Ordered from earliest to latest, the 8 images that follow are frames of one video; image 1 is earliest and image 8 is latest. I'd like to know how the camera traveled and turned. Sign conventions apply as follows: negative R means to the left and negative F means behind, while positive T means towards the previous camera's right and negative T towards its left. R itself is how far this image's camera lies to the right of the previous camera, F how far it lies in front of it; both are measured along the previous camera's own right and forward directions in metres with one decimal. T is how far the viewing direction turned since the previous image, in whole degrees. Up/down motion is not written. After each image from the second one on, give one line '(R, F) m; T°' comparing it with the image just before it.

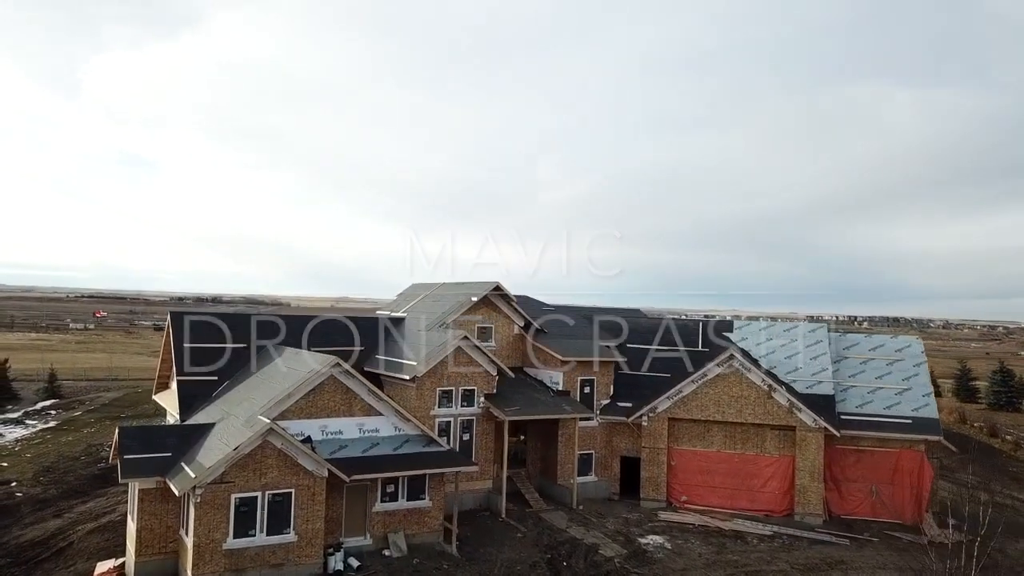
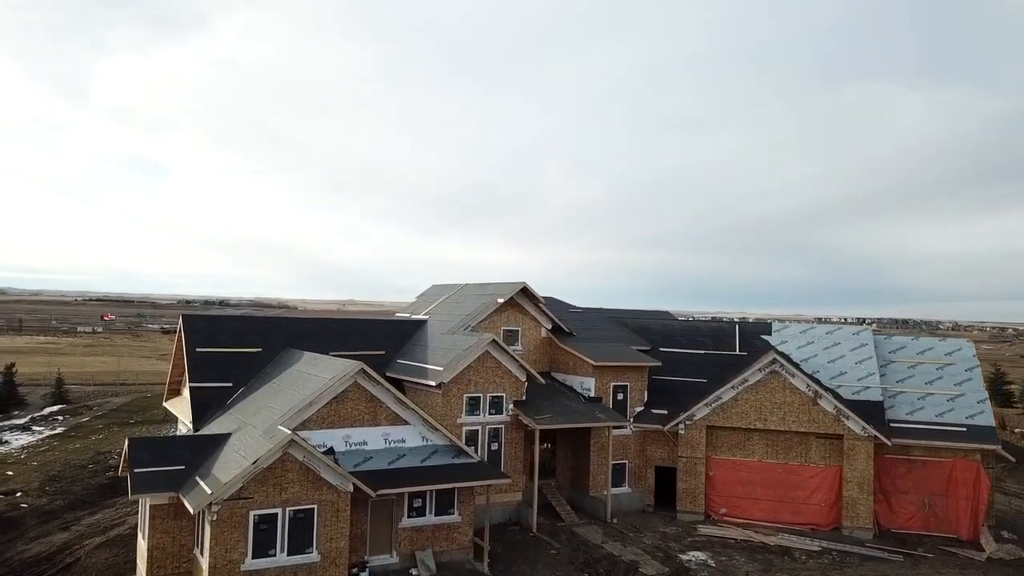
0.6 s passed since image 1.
(-1.0, +1.4) m; -1°
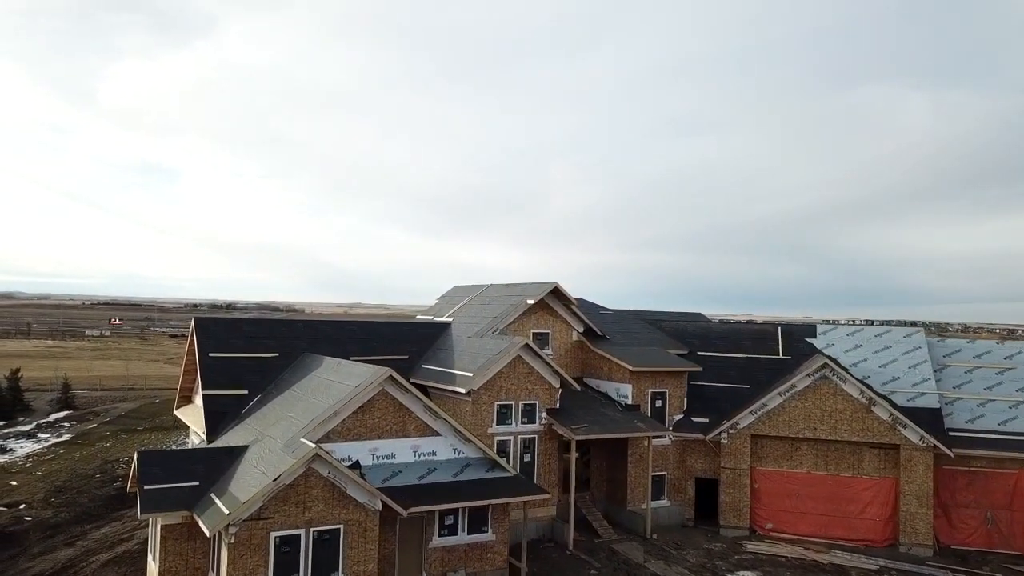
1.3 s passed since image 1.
(-1.0, +1.6) m; 0°
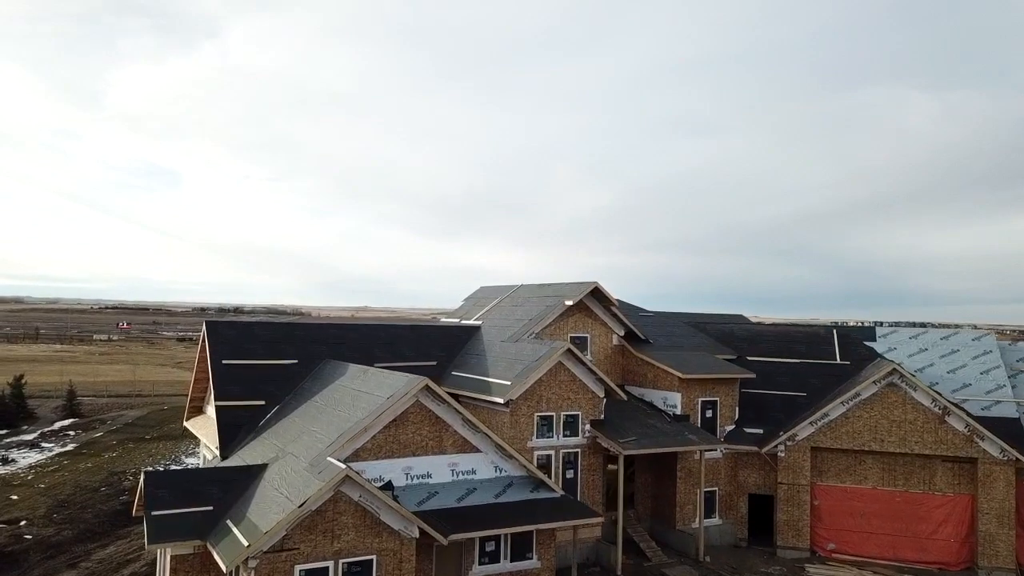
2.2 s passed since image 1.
(-1.1, +1.9) m; -1°
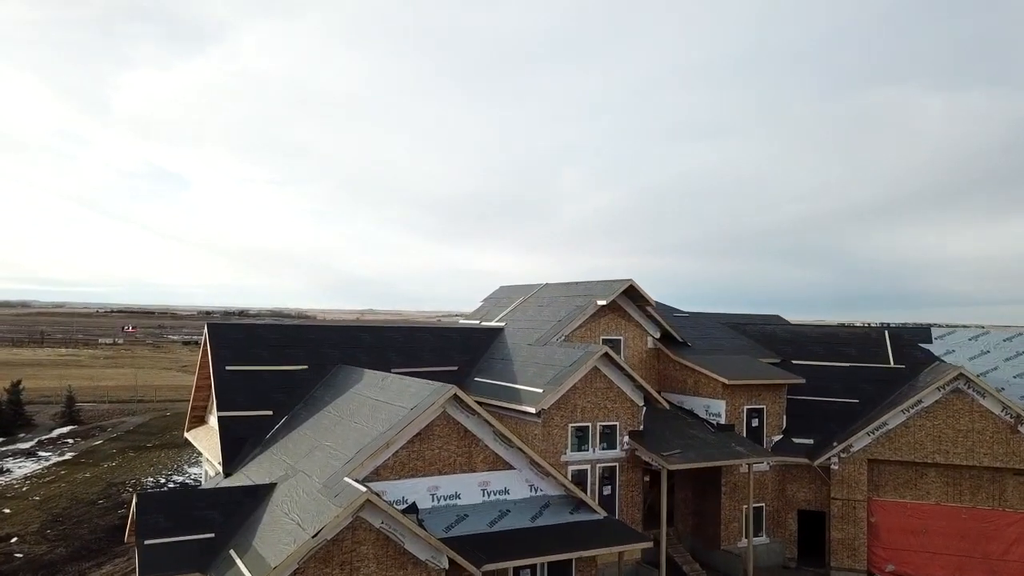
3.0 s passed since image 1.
(-0.8, +1.8) m; 0°
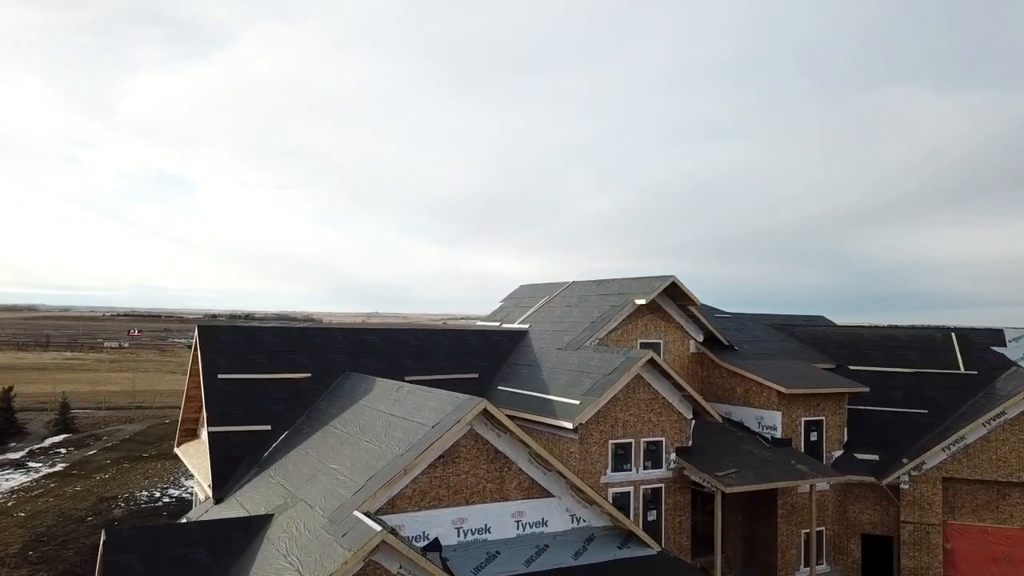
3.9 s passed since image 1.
(-0.7, +2.2) m; 0°
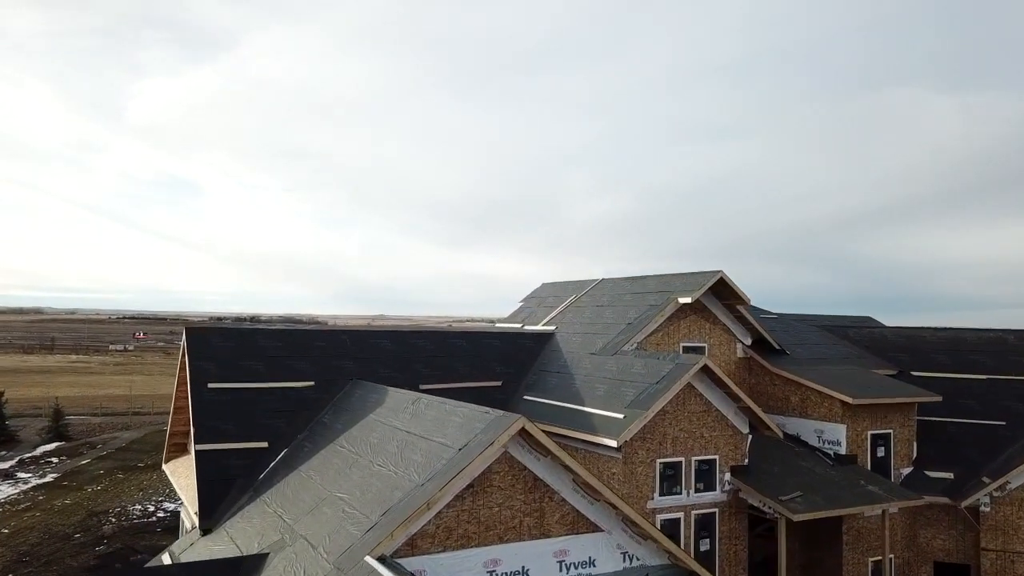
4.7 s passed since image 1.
(-0.6, +2.0) m; 0°
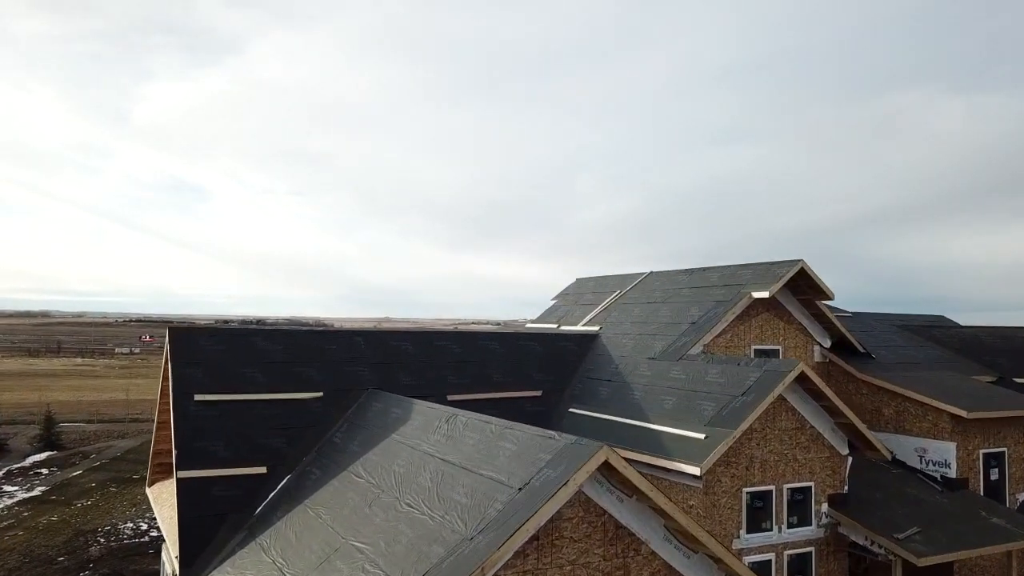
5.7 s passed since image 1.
(-0.8, +2.5) m; 0°
